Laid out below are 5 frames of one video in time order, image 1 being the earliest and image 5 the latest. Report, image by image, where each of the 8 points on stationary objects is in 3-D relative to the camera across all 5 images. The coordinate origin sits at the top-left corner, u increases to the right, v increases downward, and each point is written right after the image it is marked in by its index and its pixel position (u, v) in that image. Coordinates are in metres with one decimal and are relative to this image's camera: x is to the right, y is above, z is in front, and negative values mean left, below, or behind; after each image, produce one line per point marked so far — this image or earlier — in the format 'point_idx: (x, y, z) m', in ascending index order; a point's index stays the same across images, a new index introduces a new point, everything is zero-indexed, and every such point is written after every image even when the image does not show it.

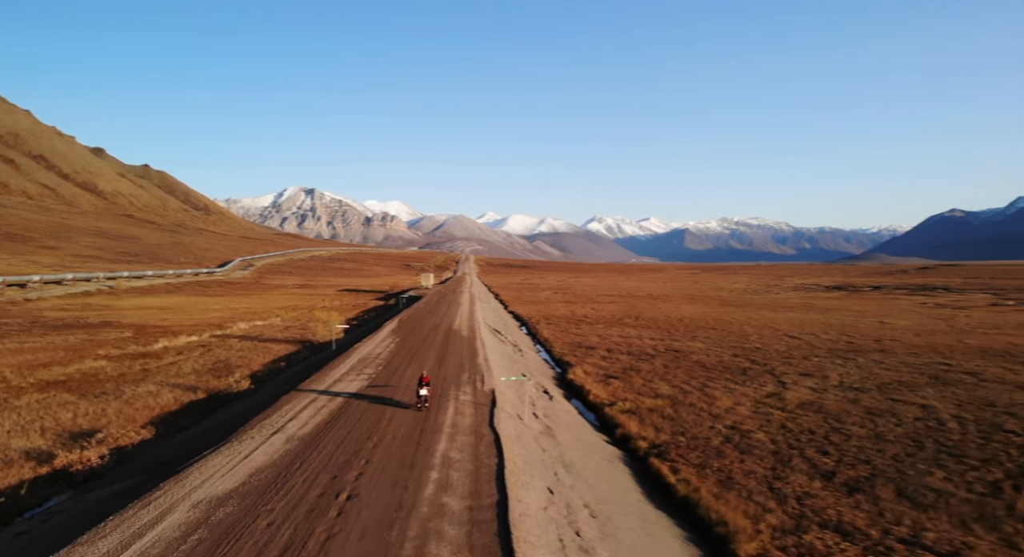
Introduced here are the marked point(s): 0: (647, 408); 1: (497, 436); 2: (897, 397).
0: (+3.5, -3.3, +17.5) m
1: (-0.3, -3.0, +12.8) m
2: (+11.2, -3.4, +19.5) m
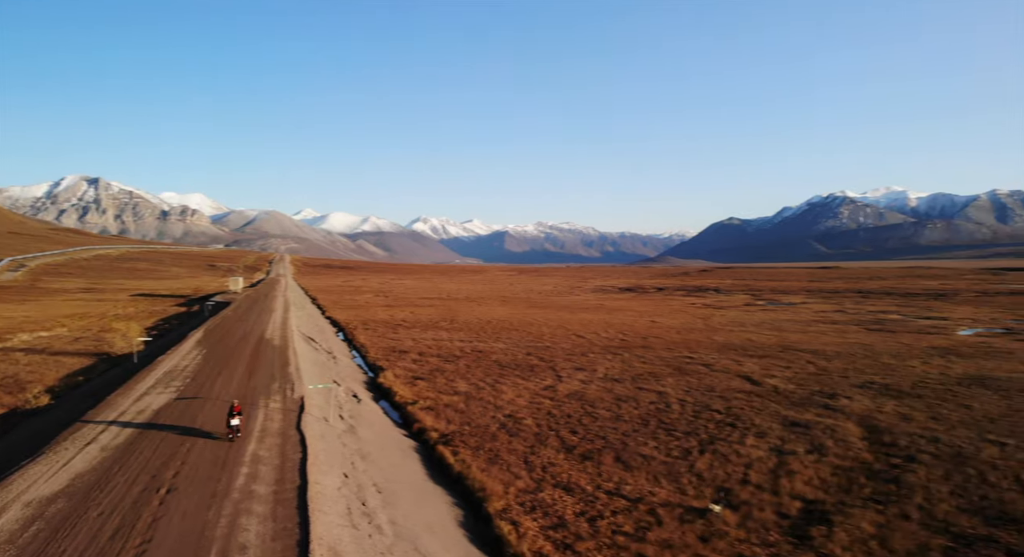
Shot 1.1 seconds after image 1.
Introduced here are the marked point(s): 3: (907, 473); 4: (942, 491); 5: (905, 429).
0: (-2.0, -3.8, +20.1) m
1: (-4.6, -3.4, +14.6) m
2: (+4.8, -3.8, +24.0) m
3: (+8.8, -4.4, +15.0) m
4: (+8.8, -4.4, +13.8) m
5: (+11.1, -4.2, +18.9) m
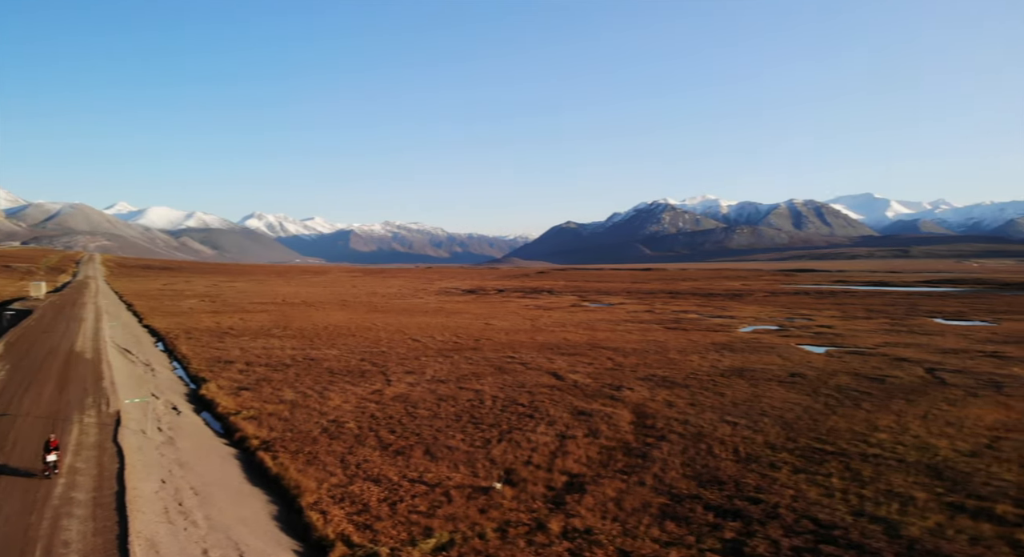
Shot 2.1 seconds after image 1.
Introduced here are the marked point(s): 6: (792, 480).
0: (-7.7, -4.2, +21.1) m
1: (-8.9, -3.9, +15.2) m
2: (-1.9, -4.3, +26.5) m
3: (+4.0, -4.8, +18.6) m
4: (+4.3, -4.8, +17.5) m
5: (+5.4, -4.7, +23.0) m
6: (+6.8, -4.9, +16.2) m
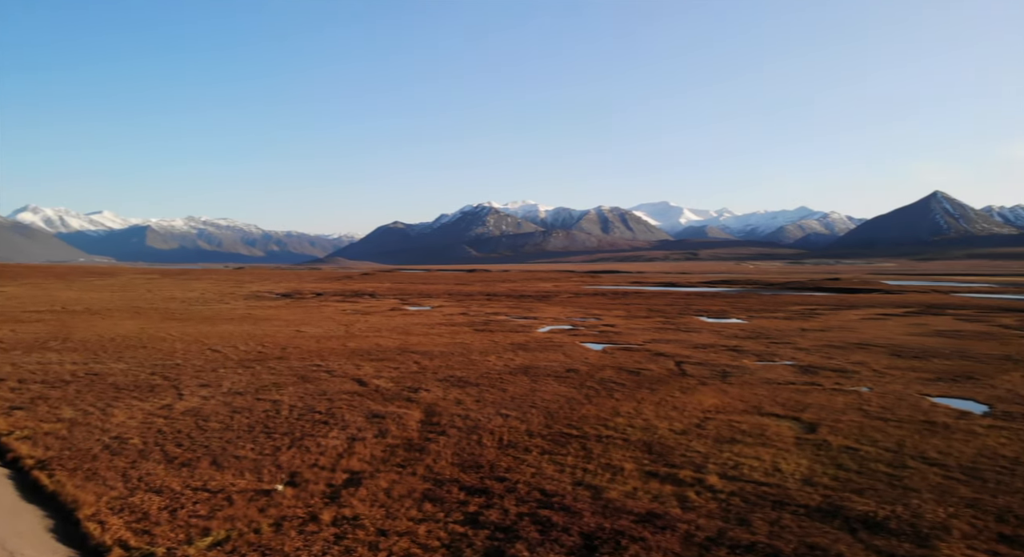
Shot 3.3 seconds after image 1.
0: (-14.5, -4.8, +20.7) m
1: (-14.2, -4.4, +14.7) m
2: (-10.3, -4.8, +27.4) m
3: (-2.6, -5.3, +21.3) m
4: (-2.0, -5.3, +20.2) m
5: (-2.4, -5.2, +25.9) m
6: (+0.7, -5.4, +19.7) m
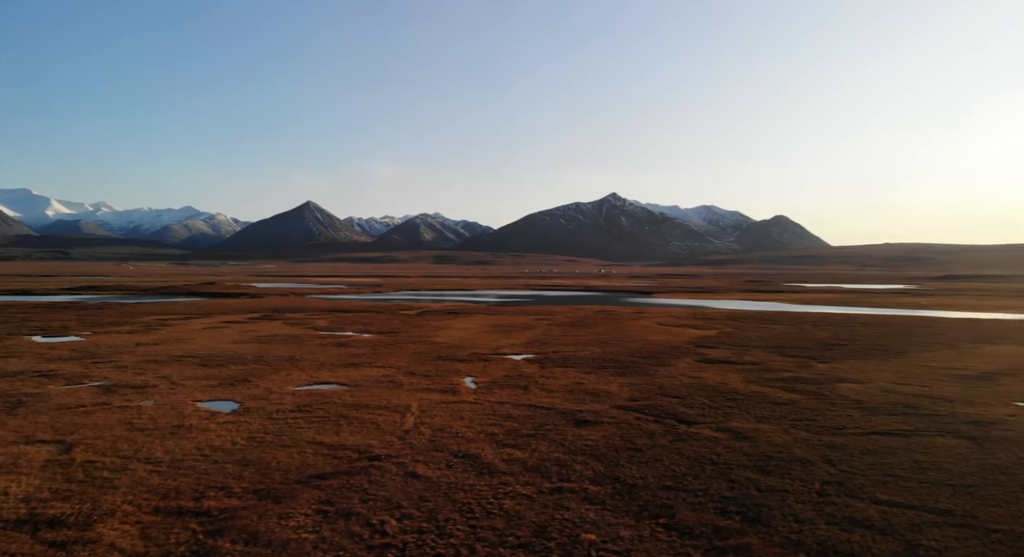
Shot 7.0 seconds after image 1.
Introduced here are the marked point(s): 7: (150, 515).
0: (-32.2, -6.6, +6.2) m
1: (-27.5, -6.2, +2.5) m
2: (-34.4, -6.6, +13.8) m
3: (-24.7, -7.0, +15.6) m
4: (-23.5, -7.0, +15.3) m
5: (-28.0, -6.9, +18.8) m
6: (-21.3, -7.0, +17.0) m
7: (-10.4, -6.8, +19.3) m
